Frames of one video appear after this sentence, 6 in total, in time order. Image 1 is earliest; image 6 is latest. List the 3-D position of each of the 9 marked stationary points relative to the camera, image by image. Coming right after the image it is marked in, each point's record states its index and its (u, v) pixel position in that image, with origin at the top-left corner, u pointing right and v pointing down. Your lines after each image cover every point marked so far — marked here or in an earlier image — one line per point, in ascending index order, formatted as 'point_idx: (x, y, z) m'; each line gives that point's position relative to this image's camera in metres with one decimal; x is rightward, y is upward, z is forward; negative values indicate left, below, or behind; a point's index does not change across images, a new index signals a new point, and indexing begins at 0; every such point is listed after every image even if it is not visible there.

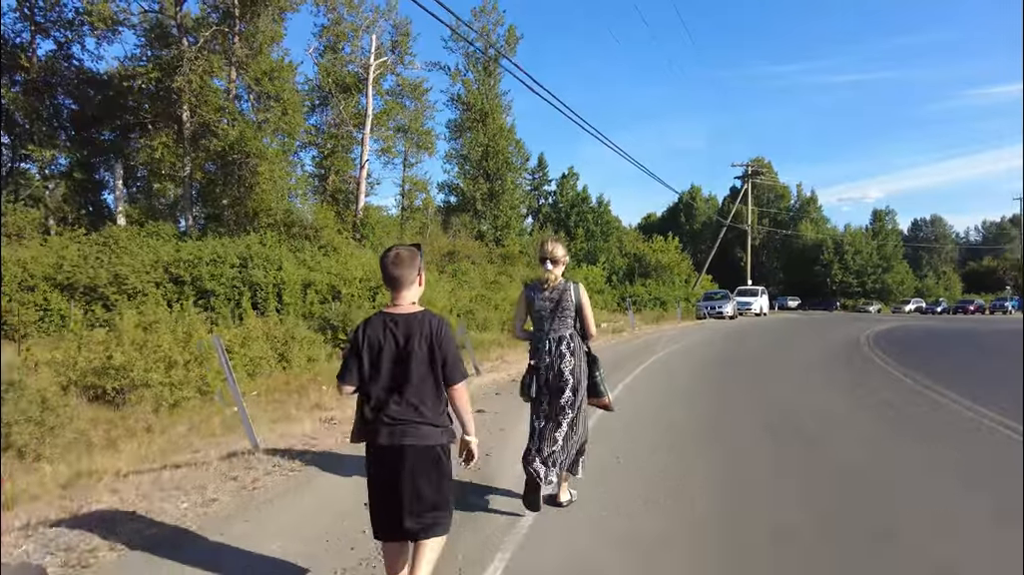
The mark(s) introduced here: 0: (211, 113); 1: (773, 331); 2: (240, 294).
0: (-7.6, +4.4, +17.7) m
1: (+6.1, -1.1, +16.5) m
2: (-5.3, -0.1, +13.4) m
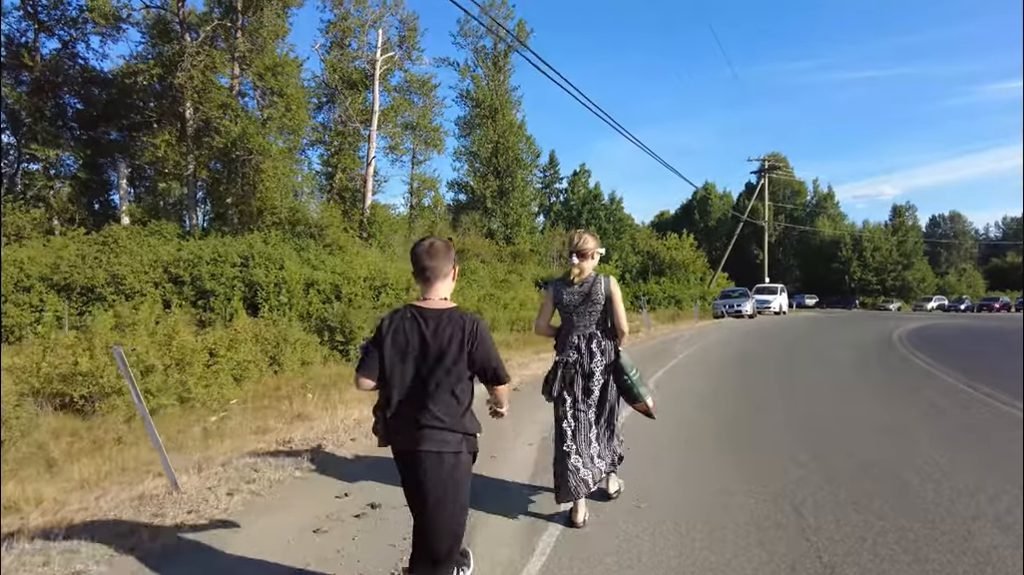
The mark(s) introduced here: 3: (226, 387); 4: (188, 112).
0: (-7.4, +4.4, +17.4) m
1: (+6.4, -1.0, +15.9) m
2: (-5.1, -0.1, +13.0) m
3: (-2.6, -0.9, +6.2) m
4: (-7.9, +4.3, +17.2) m
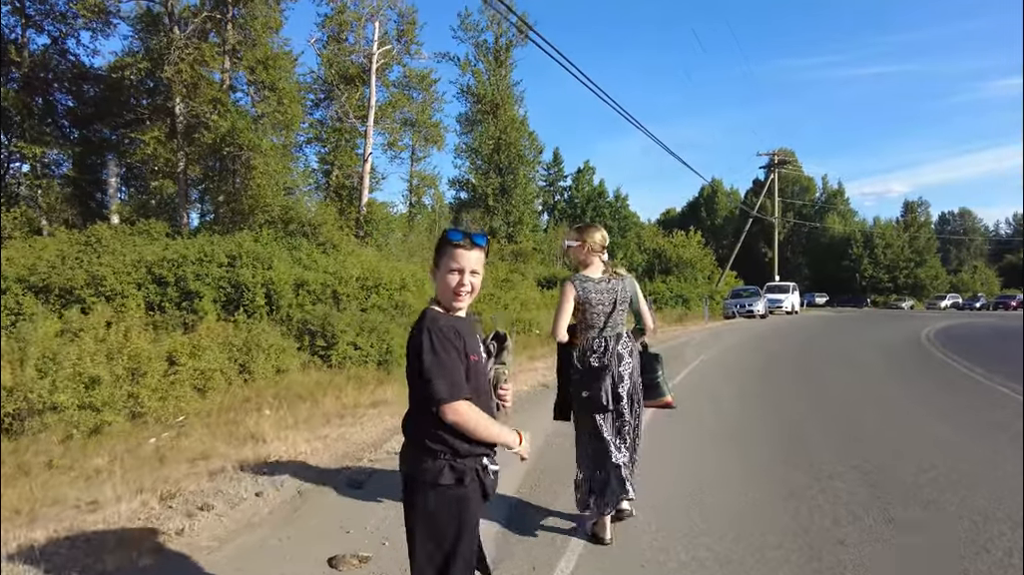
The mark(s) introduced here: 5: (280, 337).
0: (-7.4, +4.4, +16.8) m
1: (+6.4, -1.0, +15.2) m
2: (-5.1, -0.1, +12.4) m
3: (-2.6, -0.9, +5.6) m
4: (-7.9, +4.3, +16.6) m
5: (-2.4, -0.5, +7.3) m
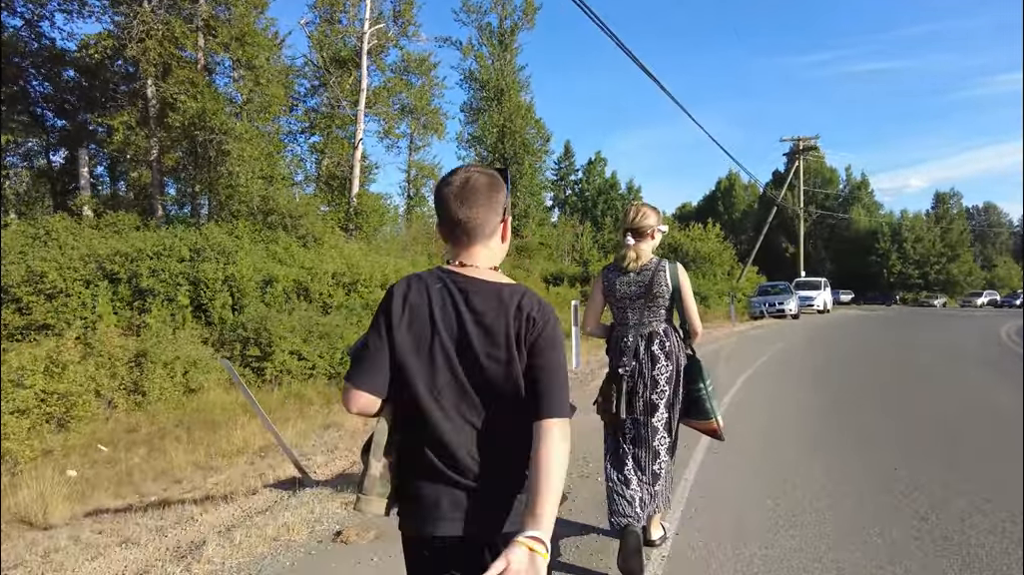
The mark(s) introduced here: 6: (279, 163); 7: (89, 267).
0: (-7.4, +4.4, +15.4) m
1: (+6.3, -0.9, +13.5) m
2: (-5.2, 0.0, +11.0) m
3: (-2.8, -0.9, +4.1) m
4: (-8.0, +4.3, +15.2) m
5: (-2.6, -0.5, +5.8) m
6: (-5.8, +3.2, +17.6) m
7: (-6.3, +0.3, +10.3) m
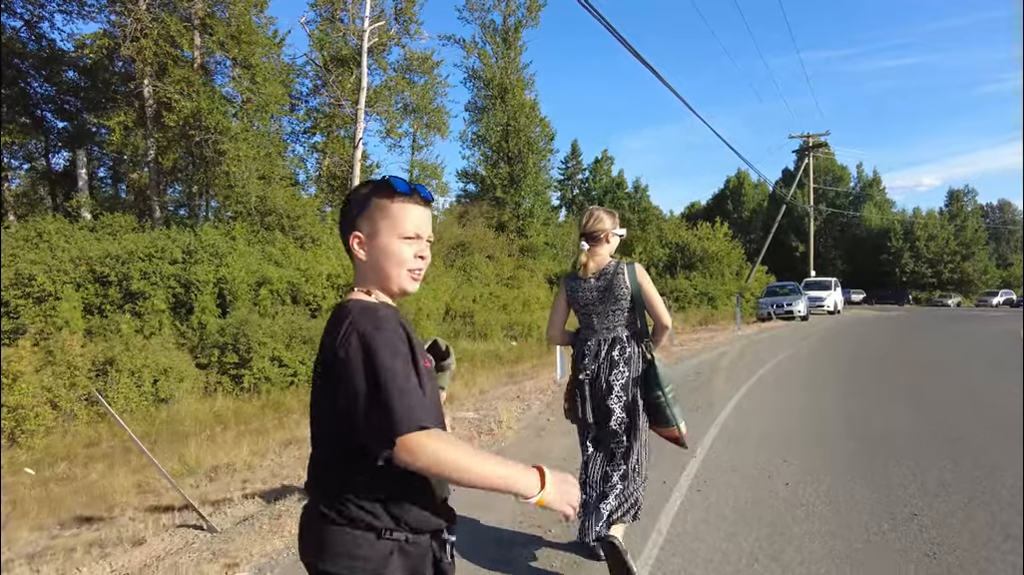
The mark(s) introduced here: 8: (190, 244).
0: (-7.4, +4.4, +15.2) m
1: (+6.4, -0.9, +13.1) m
2: (-5.2, -0.1, +10.8) m
3: (-2.9, -0.9, +3.9) m
4: (-7.9, +4.3, +15.0) m
5: (-2.7, -0.5, +5.6) m
6: (-5.8, +3.1, +17.3) m
7: (-6.3, +0.3, +10.1) m
8: (-5.3, +0.7, +11.4) m
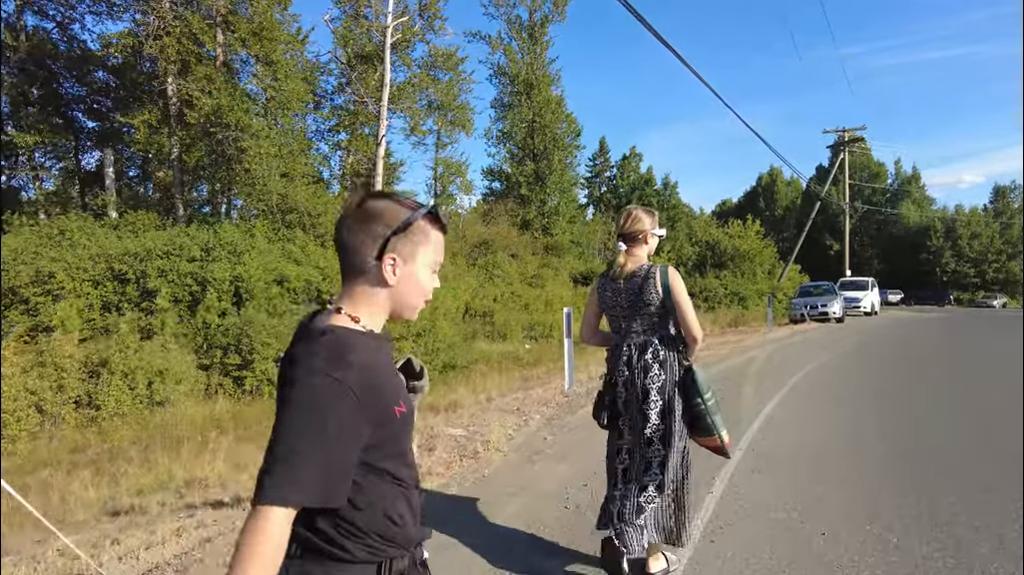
0: (-6.9, +4.4, +15.2) m
1: (+6.8, -0.9, +12.5) m
2: (-4.9, -0.1, +10.6) m
3: (-2.9, -0.9, +3.7) m
4: (-7.4, +4.3, +15.0) m
5: (-2.6, -0.5, +5.3) m
6: (-5.2, +3.2, +17.2) m
7: (-6.0, +0.3, +10.0) m
8: (-5.0, +0.7, +11.3) m
